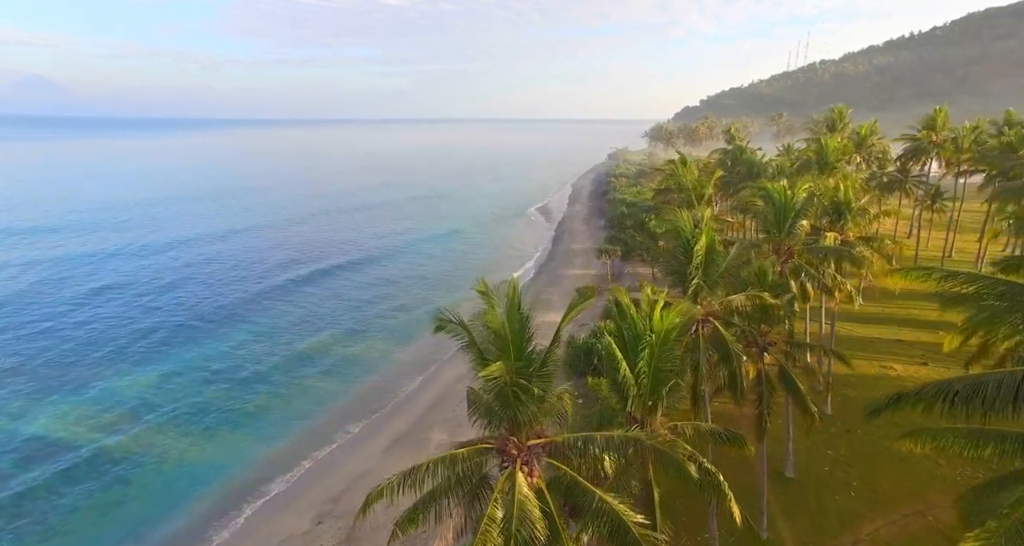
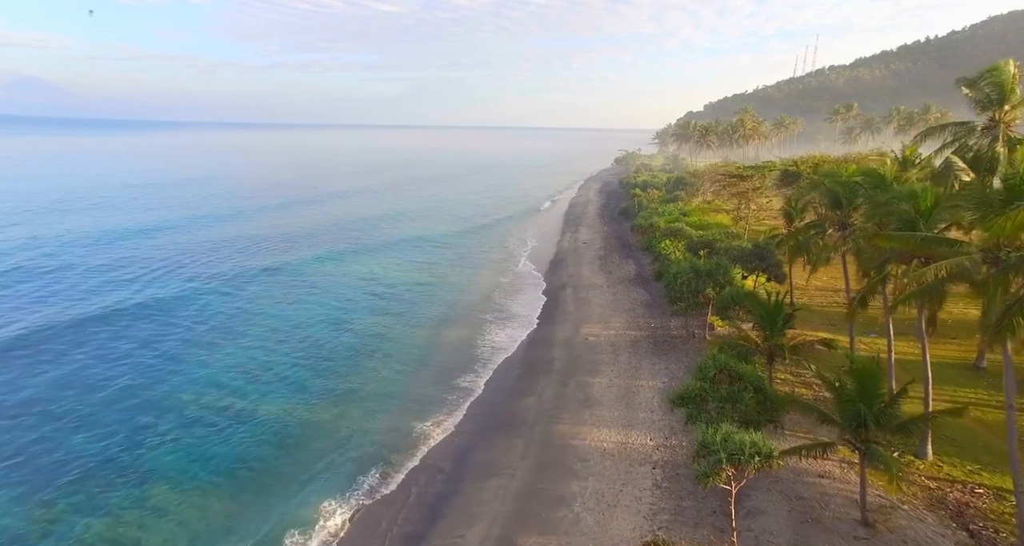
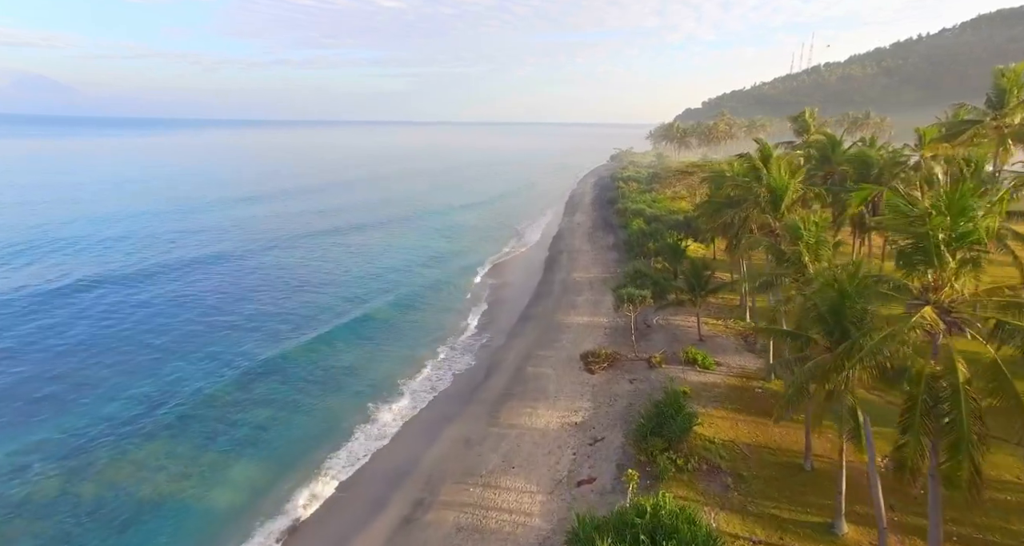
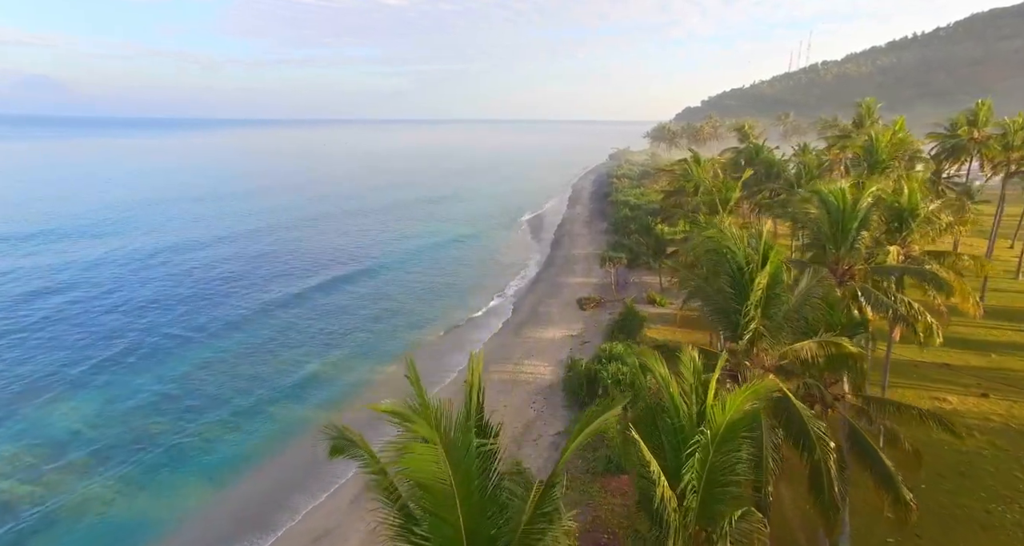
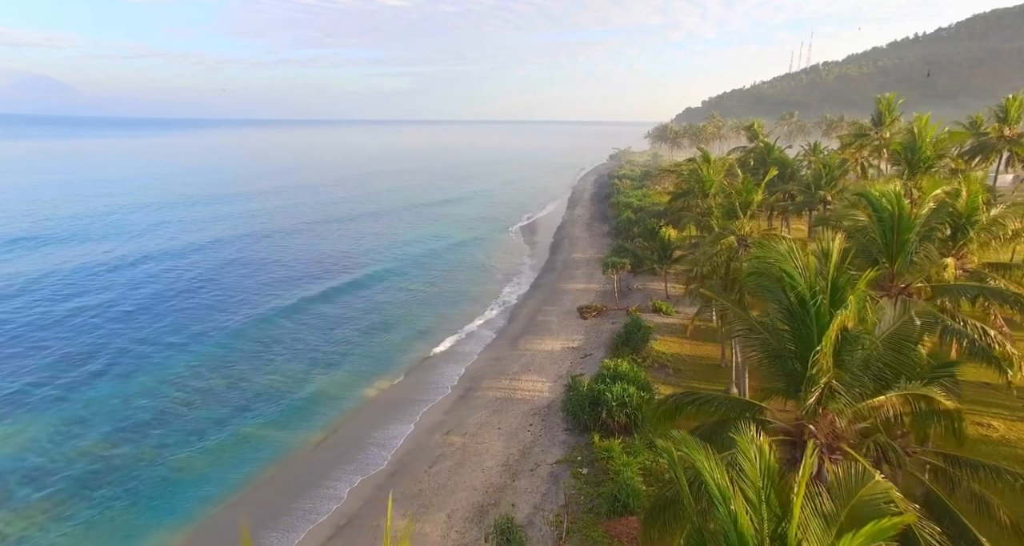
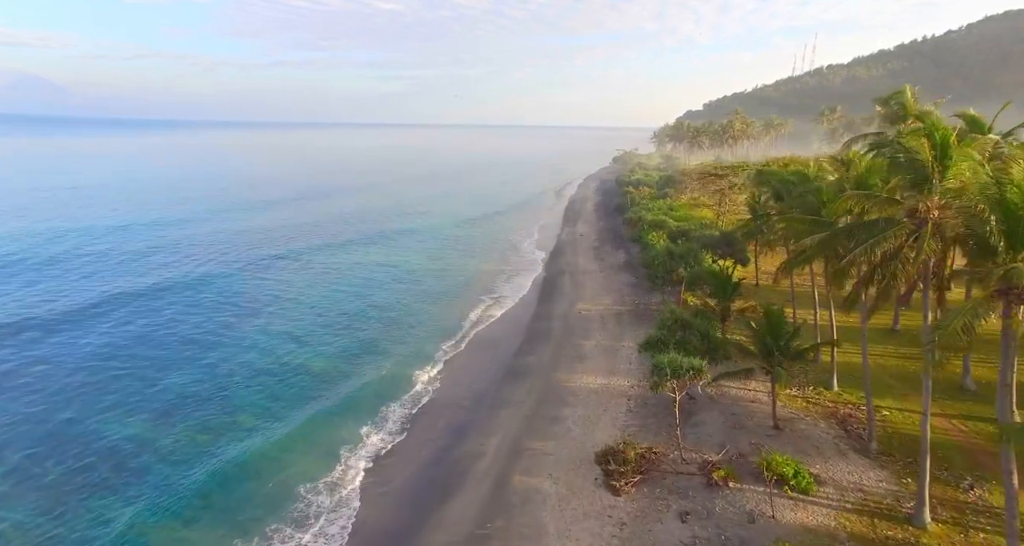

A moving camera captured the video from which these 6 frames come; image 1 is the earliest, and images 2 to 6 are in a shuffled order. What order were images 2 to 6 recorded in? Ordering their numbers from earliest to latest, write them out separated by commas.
4, 5, 3, 6, 2
